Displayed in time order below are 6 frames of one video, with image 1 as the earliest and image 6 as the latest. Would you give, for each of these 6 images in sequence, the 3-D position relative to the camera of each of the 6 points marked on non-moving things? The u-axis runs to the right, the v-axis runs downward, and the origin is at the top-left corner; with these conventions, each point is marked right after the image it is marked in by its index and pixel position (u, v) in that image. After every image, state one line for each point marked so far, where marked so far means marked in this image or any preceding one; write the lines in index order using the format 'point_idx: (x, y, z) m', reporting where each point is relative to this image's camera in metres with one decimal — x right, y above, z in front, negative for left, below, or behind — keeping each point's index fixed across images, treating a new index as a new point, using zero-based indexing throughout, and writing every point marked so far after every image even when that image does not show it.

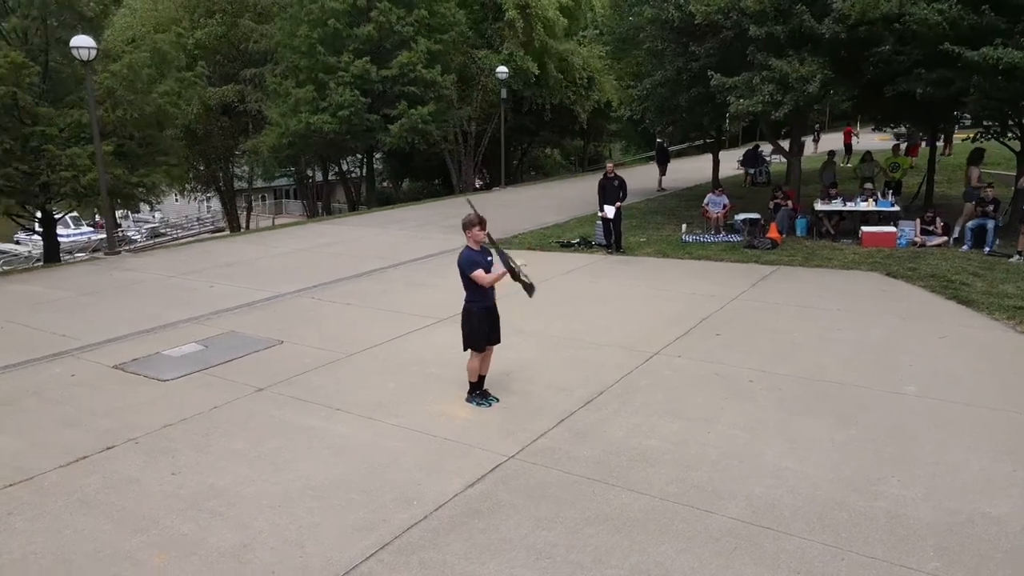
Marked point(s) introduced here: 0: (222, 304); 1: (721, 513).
0: (-3.5, -0.2, +9.0) m
1: (+1.2, -1.3, +4.2) m
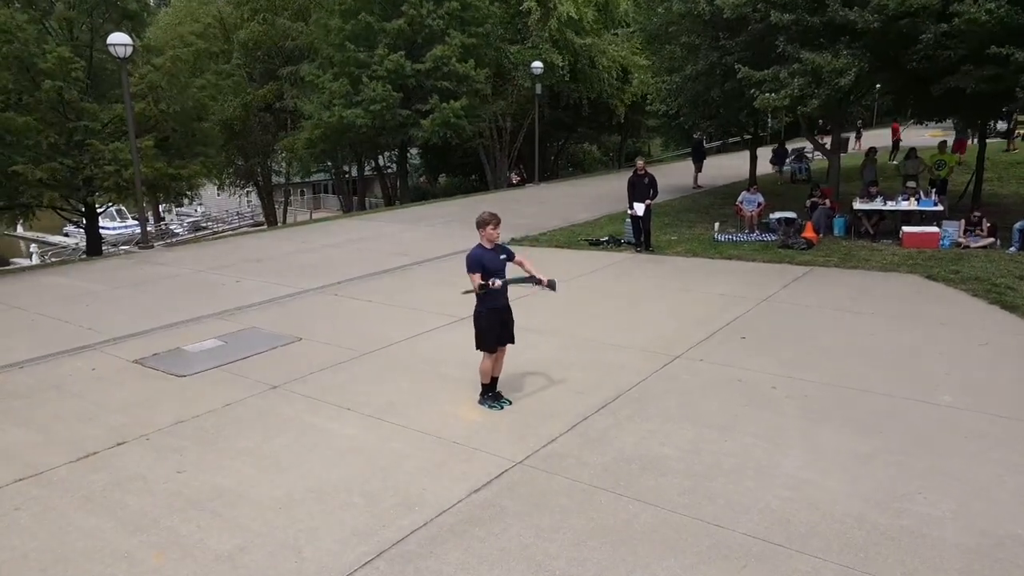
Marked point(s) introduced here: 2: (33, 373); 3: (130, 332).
0: (-3.2, -0.1, +9.1) m
1: (+1.2, -1.3, +4.0) m
2: (-4.2, -0.7, +6.6) m
3: (-4.0, -0.5, +7.8) m
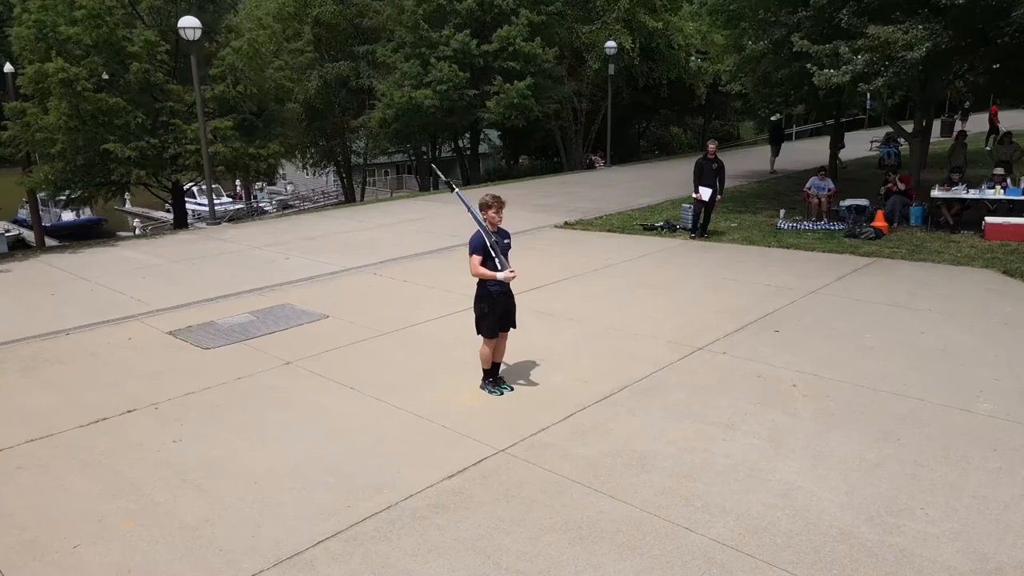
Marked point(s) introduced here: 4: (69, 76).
0: (-2.8, +0.1, +9.3) m
1: (+1.0, -1.2, +3.8) m
2: (-4.1, -0.5, +7.0) m
3: (-3.7, -0.2, +8.1) m
4: (-9.9, +4.8, +16.7) m
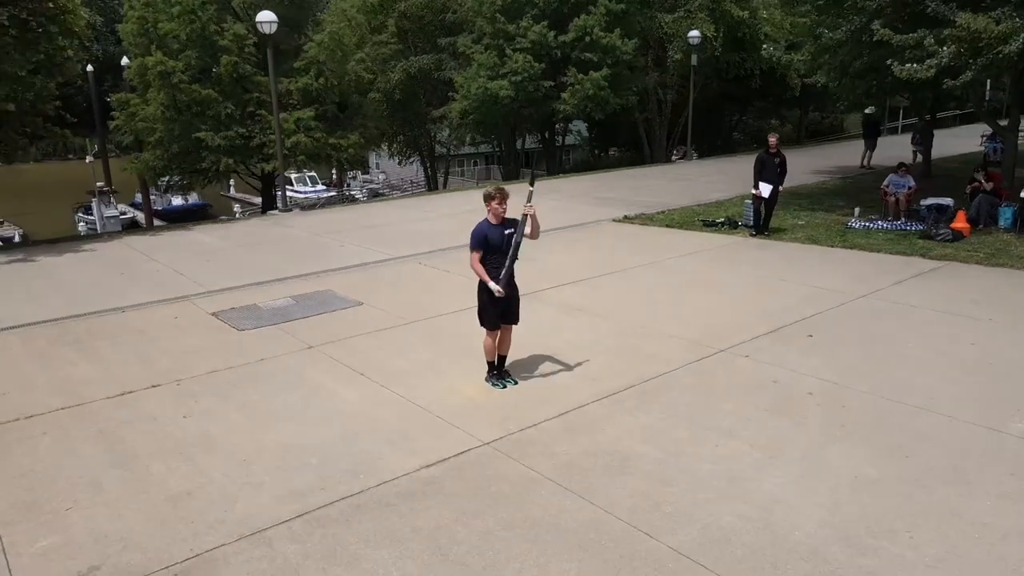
0: (-2.2, +0.3, +9.6) m
1: (+0.7, -1.2, +3.7) m
2: (-3.8, -0.3, +7.5) m
3: (-3.3, 0.0, +8.5) m
4: (-8.3, +5.2, +17.8) m
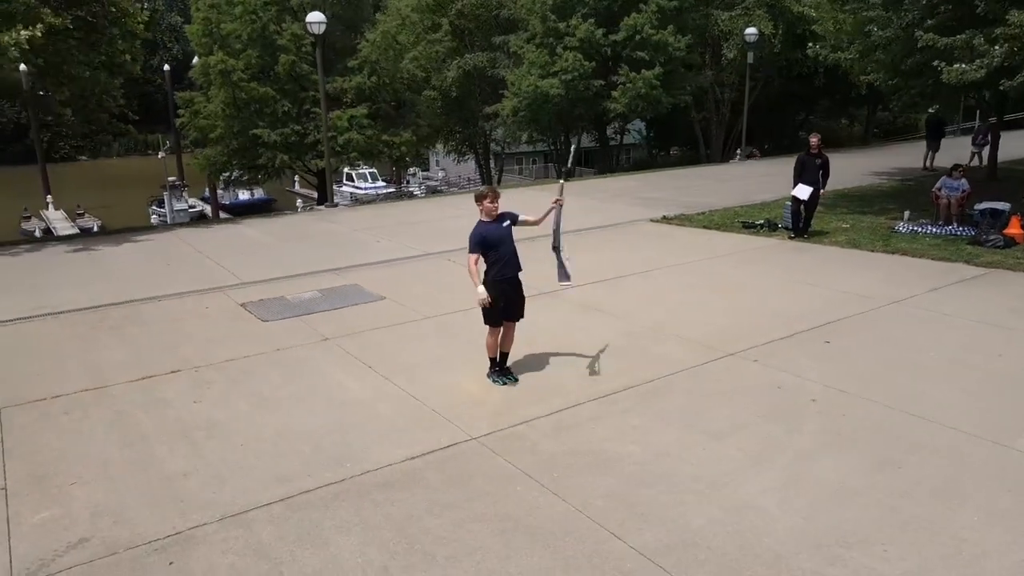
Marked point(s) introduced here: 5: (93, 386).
0: (-1.9, +0.4, +9.8) m
1: (+0.6, -1.2, +3.7) m
2: (-3.7, -0.2, +7.8) m
3: (-3.0, +0.1, +8.9) m
4: (-7.1, +5.5, +18.5) m
5: (-3.2, -0.7, +5.7) m
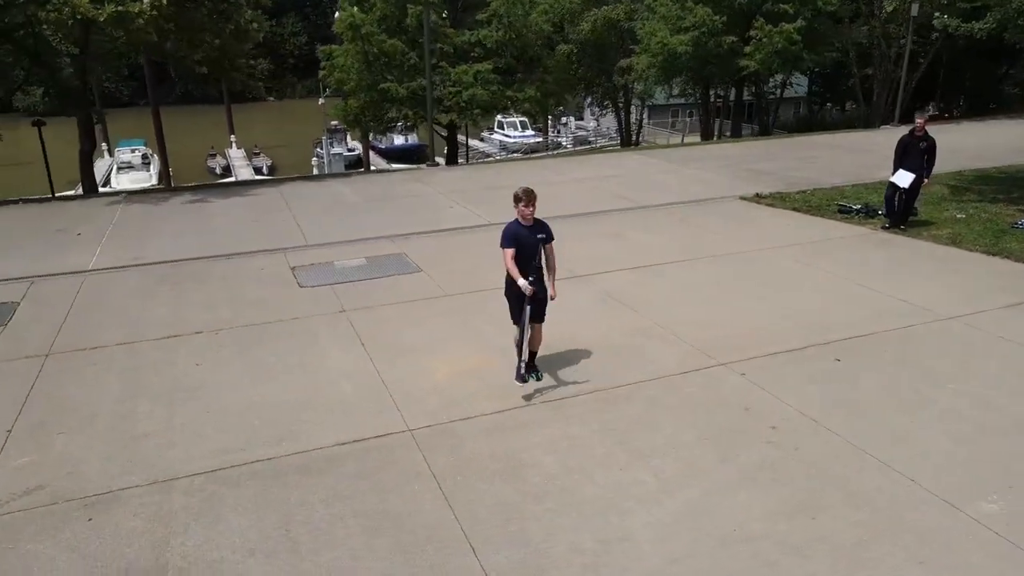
0: (-1.1, +0.8, +10.2) m
1: (-0.1, -1.4, +3.8) m
2: (-3.3, +0.3, +8.7) m
3: (-2.4, +0.6, +9.5) m
4: (-3.9, +6.8, +19.3) m
5: (-3.4, -0.5, +6.5) m
